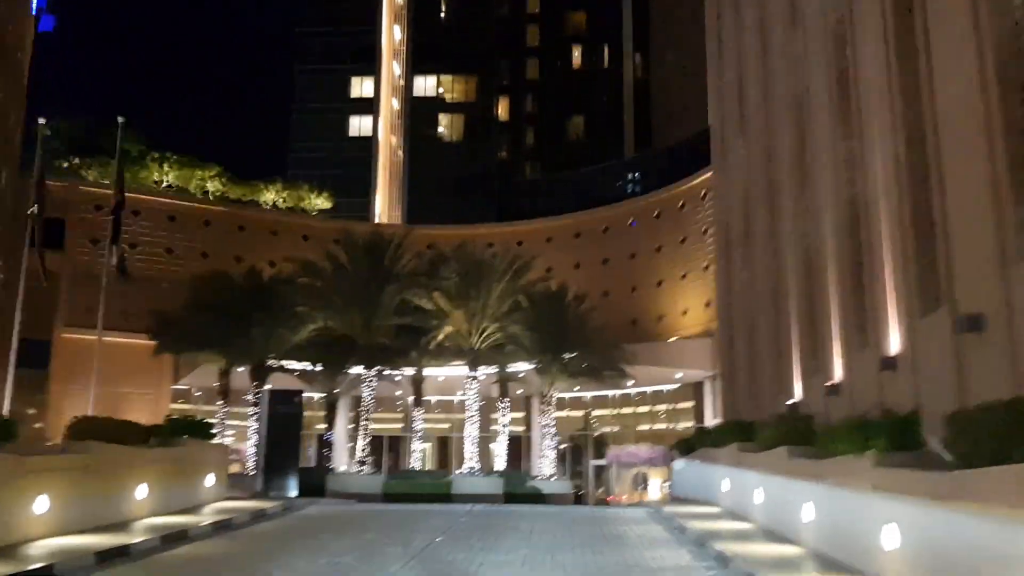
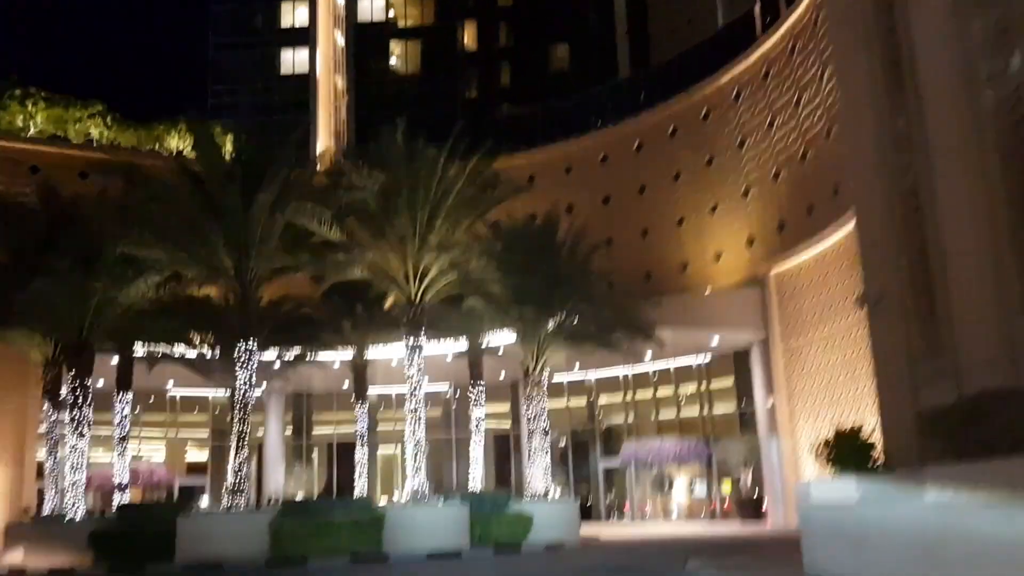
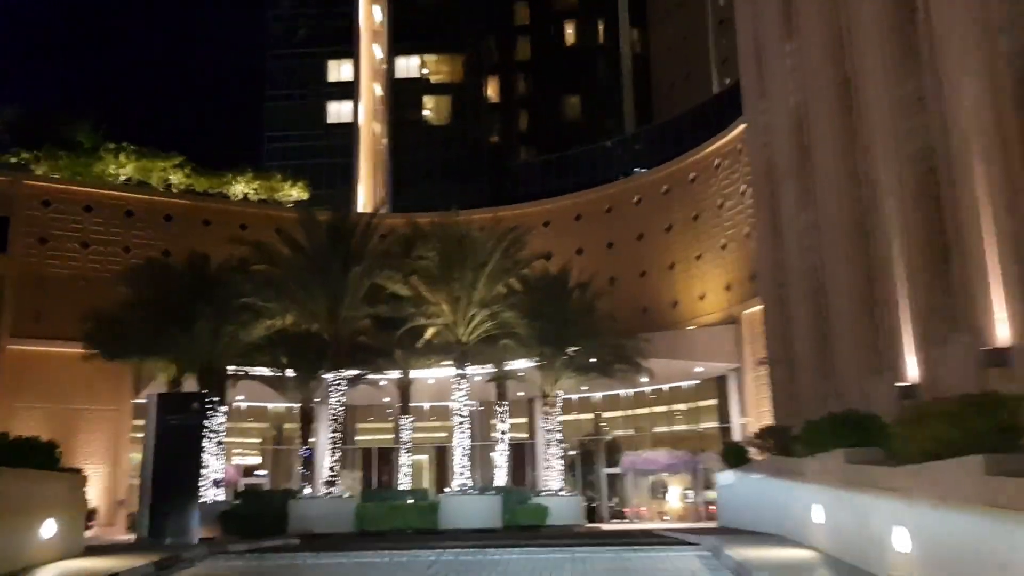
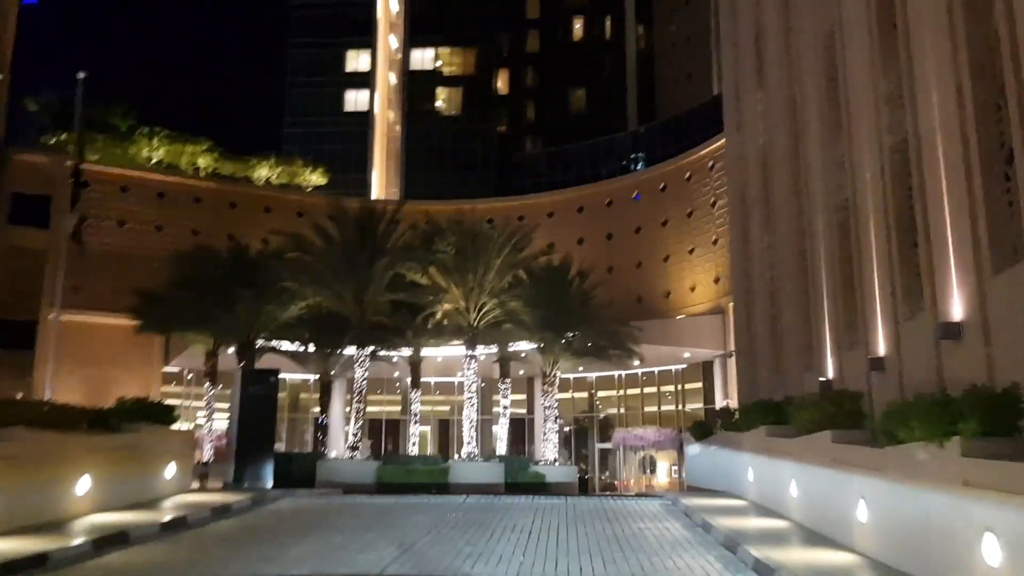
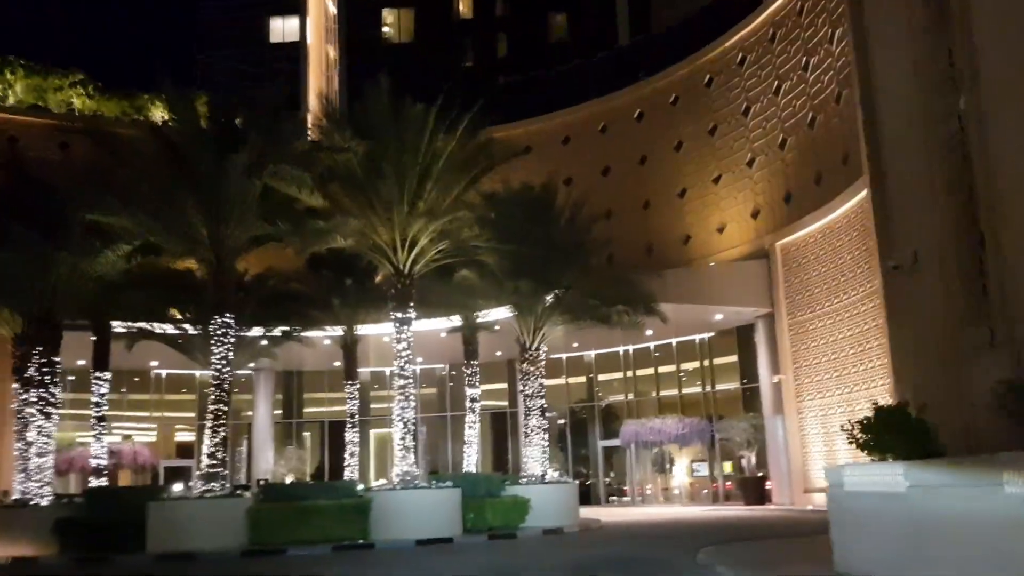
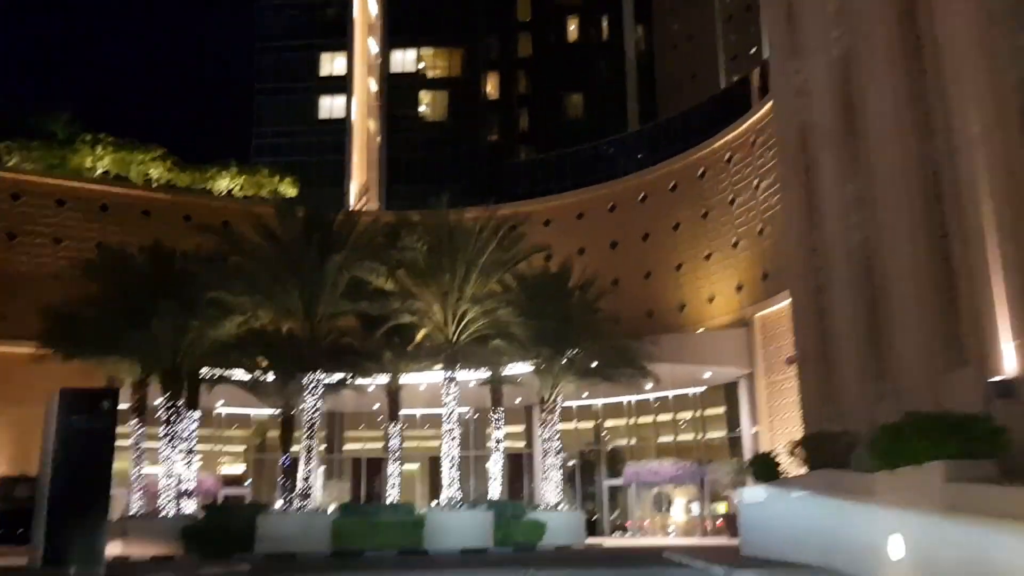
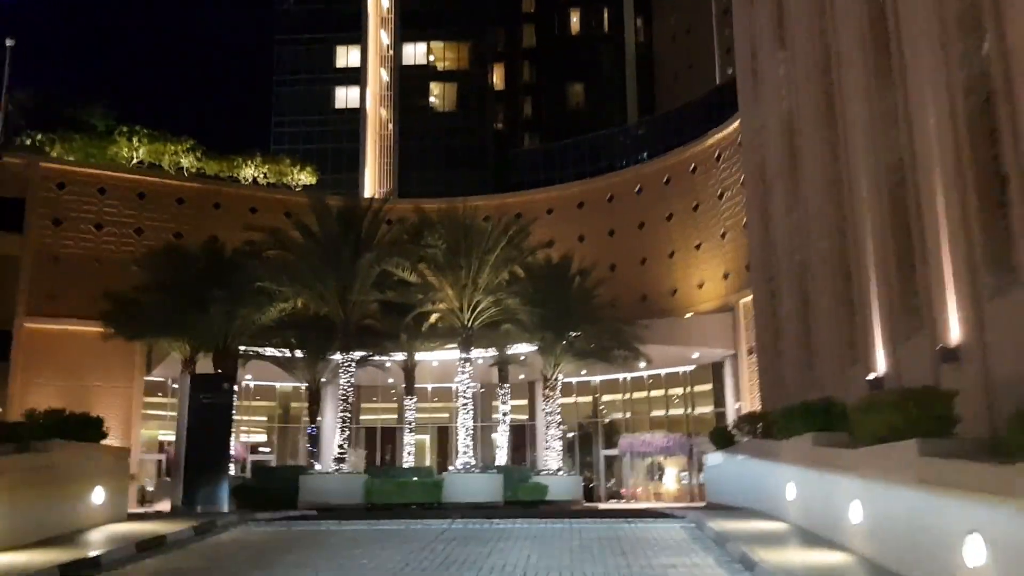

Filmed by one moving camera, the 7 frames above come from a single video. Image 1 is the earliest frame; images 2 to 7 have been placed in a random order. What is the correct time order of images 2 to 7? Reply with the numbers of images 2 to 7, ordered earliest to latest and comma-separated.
4, 7, 3, 6, 2, 5
